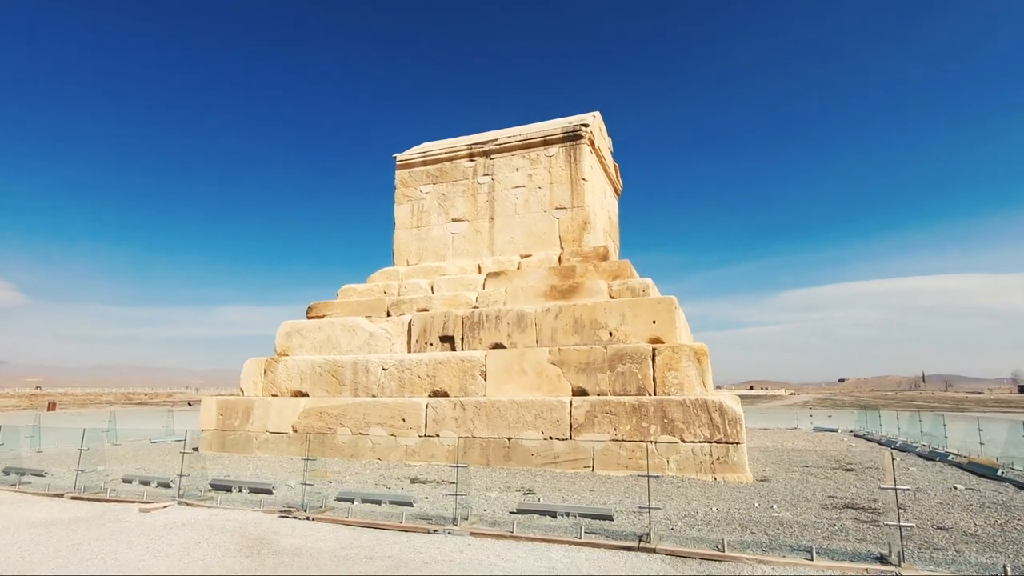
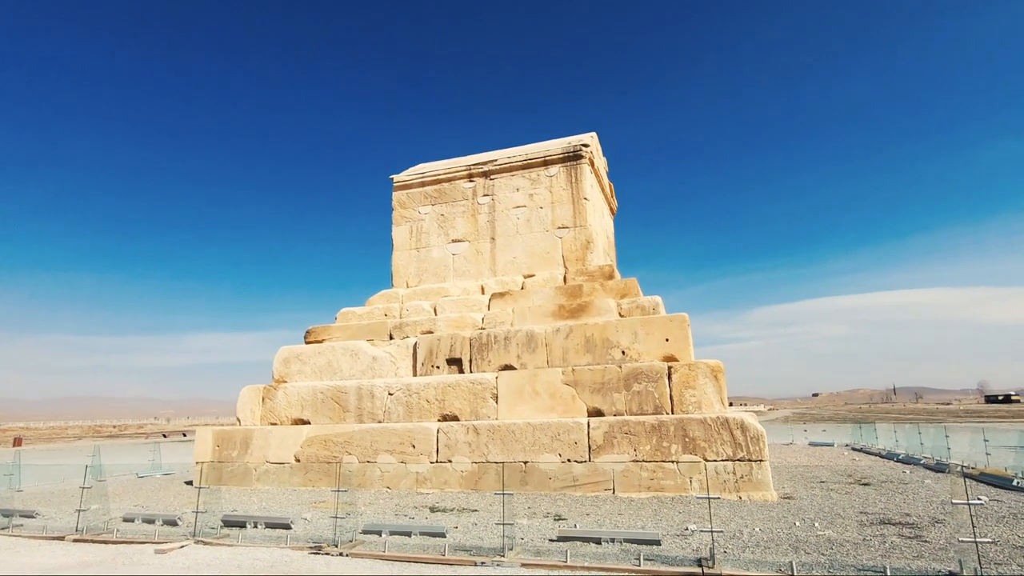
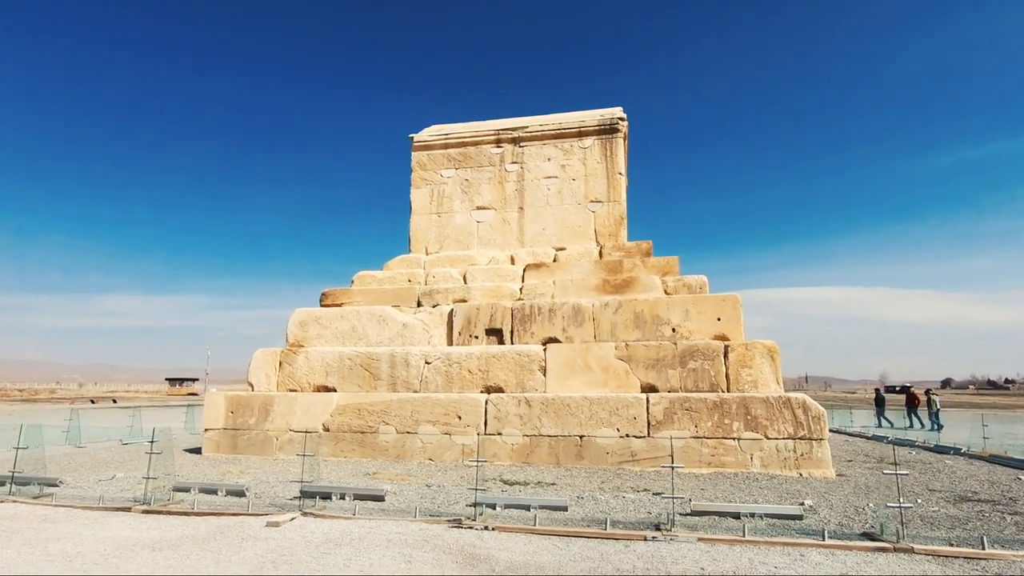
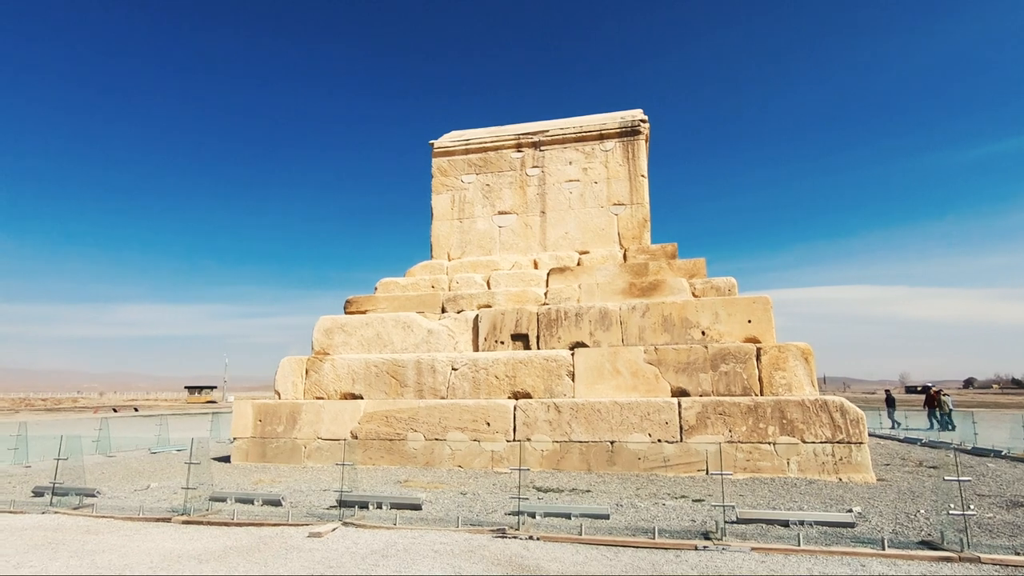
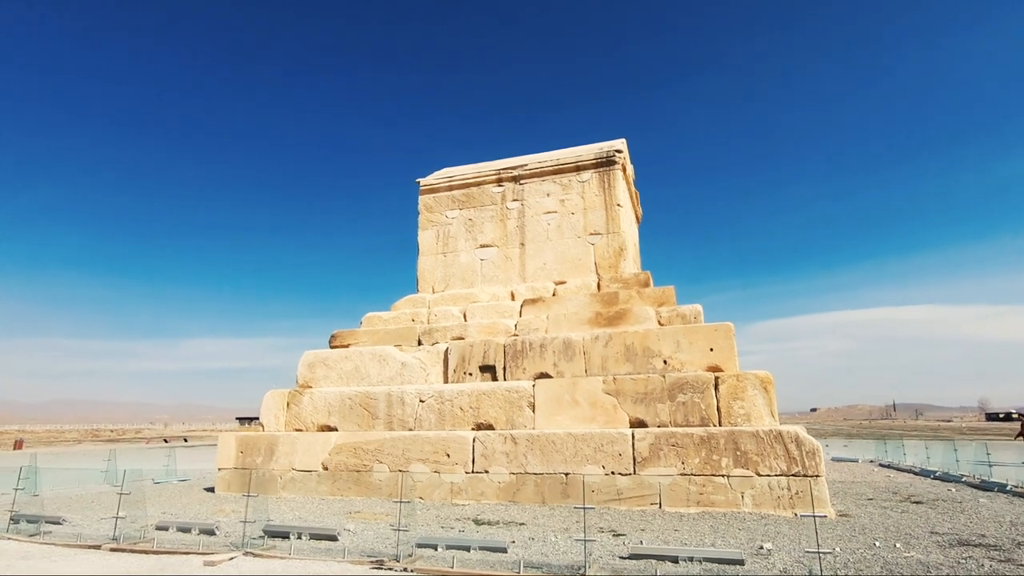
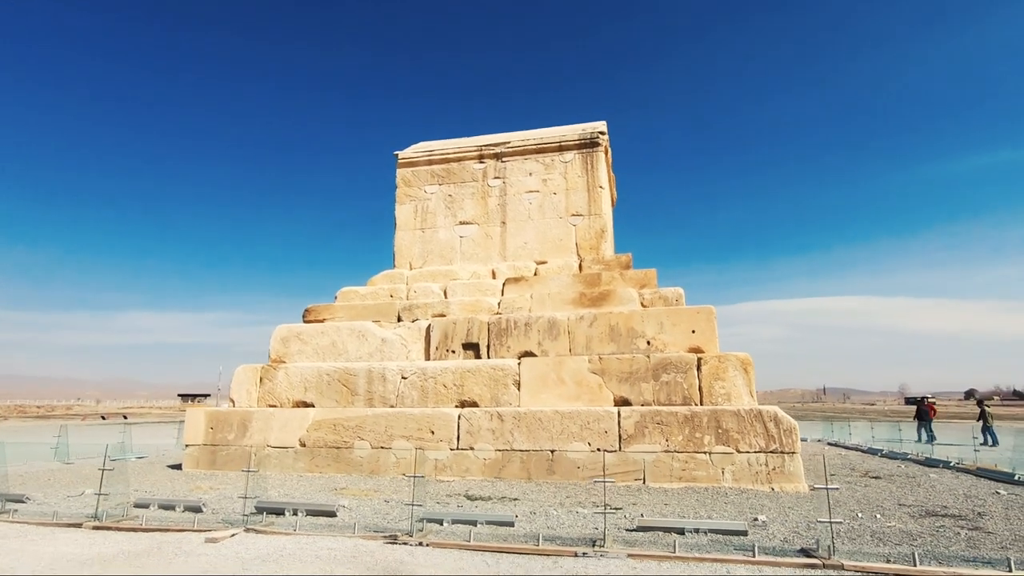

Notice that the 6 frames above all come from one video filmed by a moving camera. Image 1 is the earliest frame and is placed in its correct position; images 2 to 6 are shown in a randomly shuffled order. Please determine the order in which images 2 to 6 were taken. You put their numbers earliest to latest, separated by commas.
2, 5, 6, 3, 4
